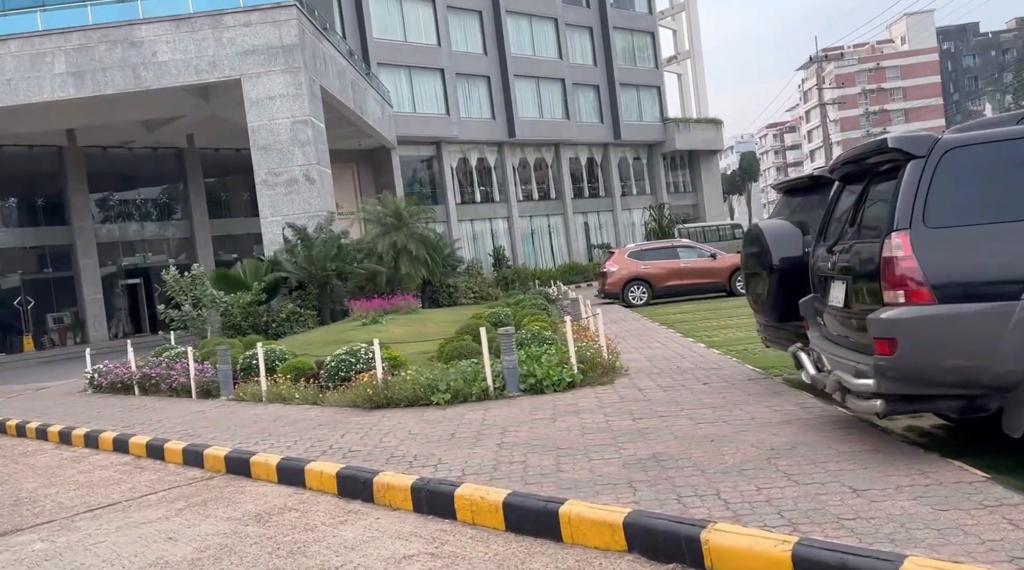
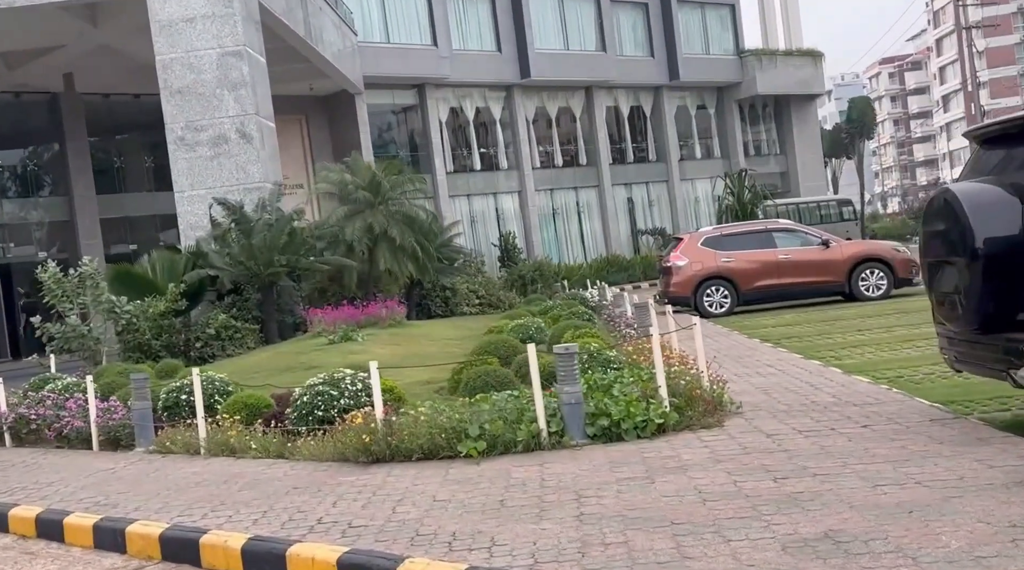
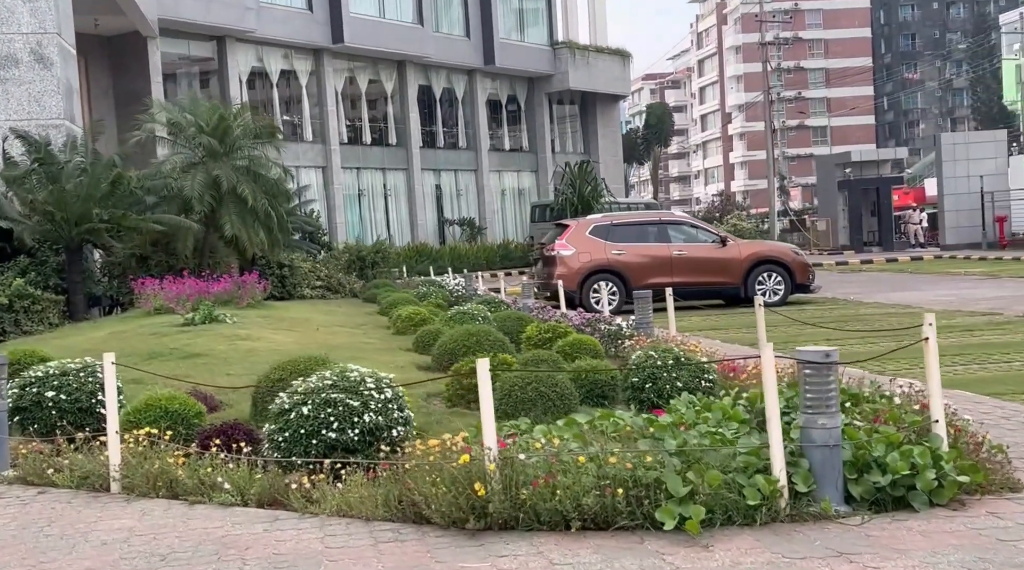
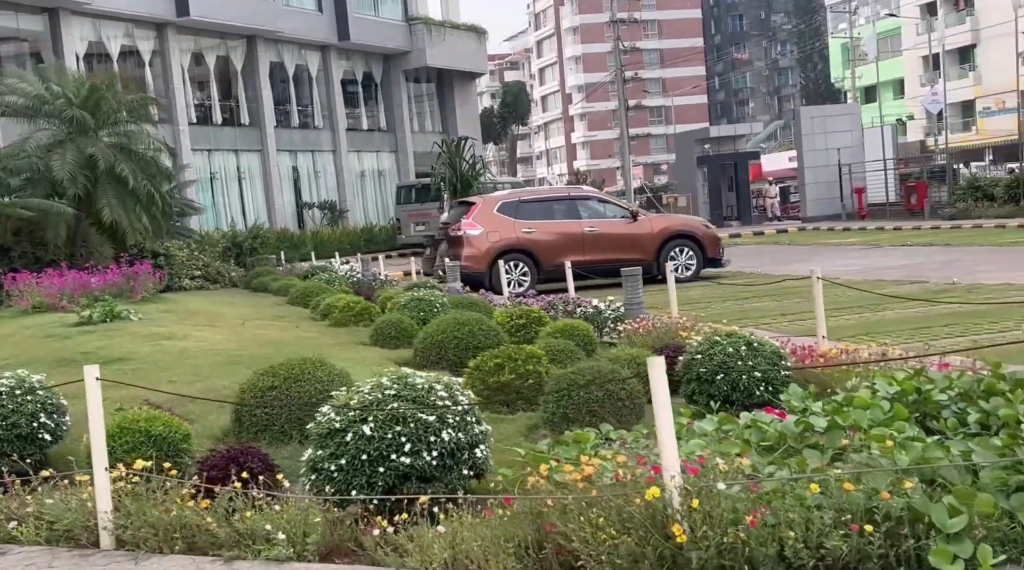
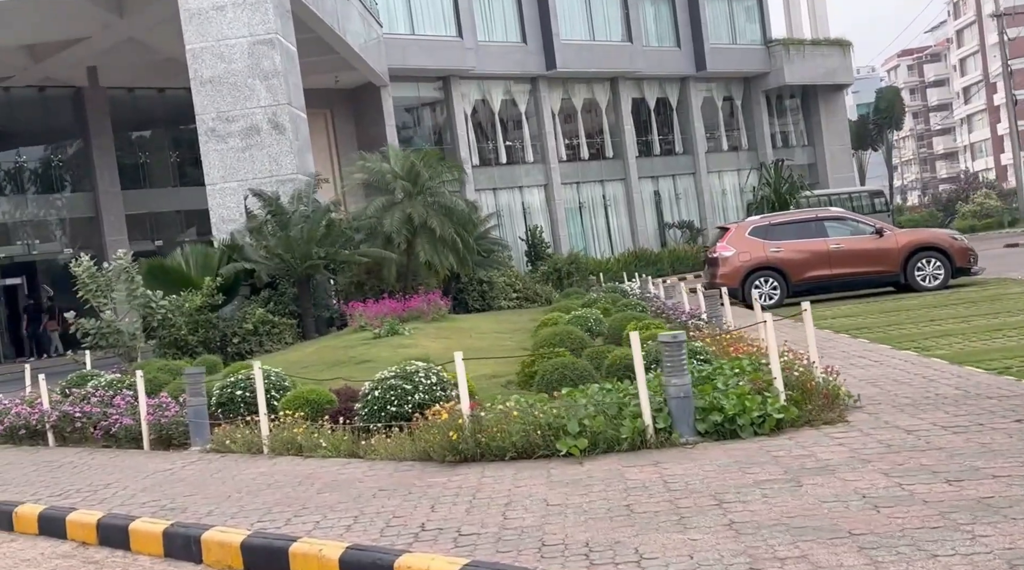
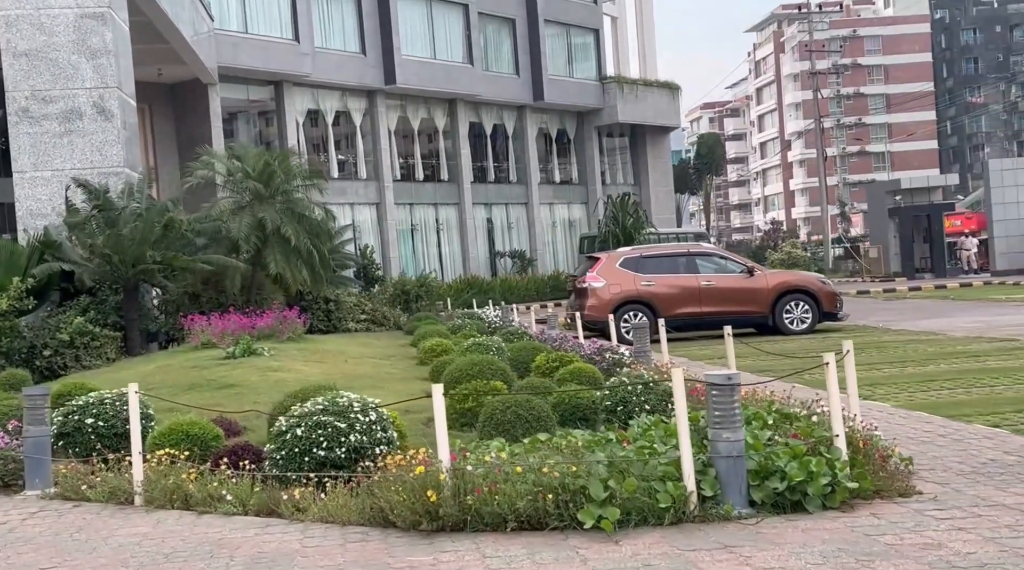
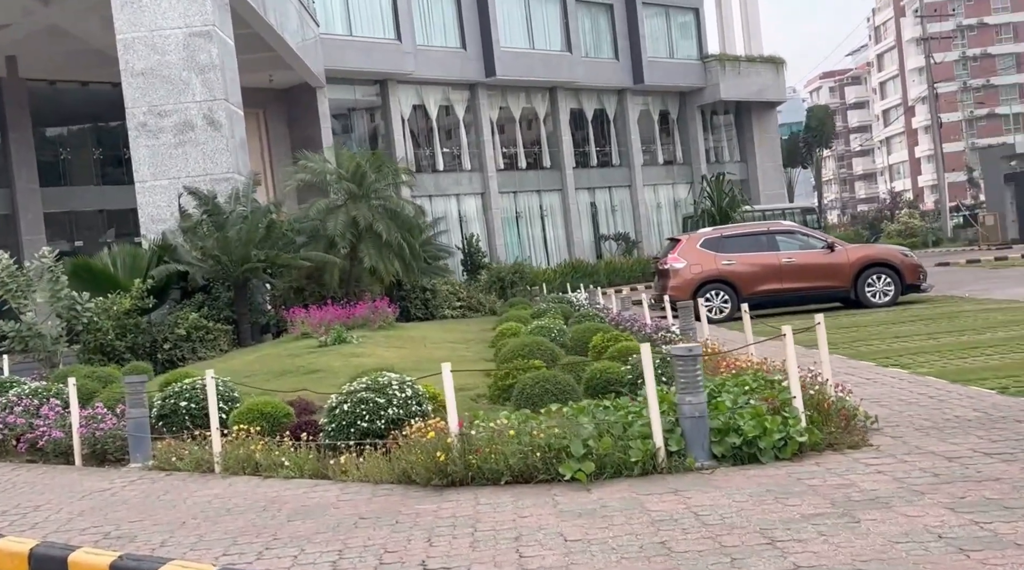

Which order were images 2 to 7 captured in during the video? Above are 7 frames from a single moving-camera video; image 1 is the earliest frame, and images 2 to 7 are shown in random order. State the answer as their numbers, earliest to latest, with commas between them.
2, 5, 7, 6, 3, 4
